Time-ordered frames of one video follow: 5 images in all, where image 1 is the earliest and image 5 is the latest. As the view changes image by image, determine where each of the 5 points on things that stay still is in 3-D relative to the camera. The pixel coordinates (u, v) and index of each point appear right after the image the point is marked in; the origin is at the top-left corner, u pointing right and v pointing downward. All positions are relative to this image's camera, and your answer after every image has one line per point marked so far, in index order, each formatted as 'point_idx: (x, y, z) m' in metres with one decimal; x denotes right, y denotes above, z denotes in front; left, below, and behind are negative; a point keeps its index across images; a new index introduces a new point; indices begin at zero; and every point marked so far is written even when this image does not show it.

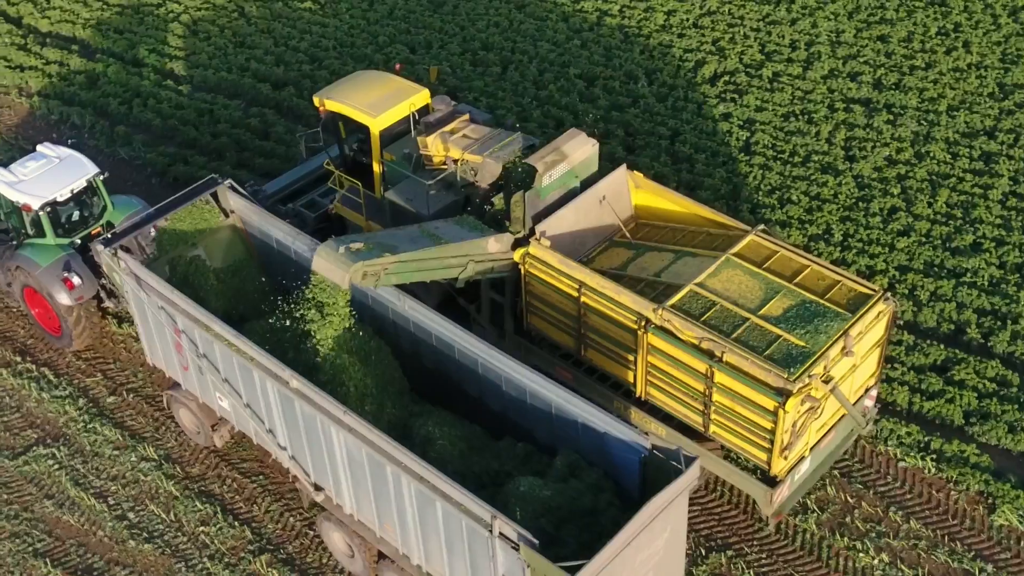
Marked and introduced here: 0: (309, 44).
0: (-2.7, +3.3, +16.4) m
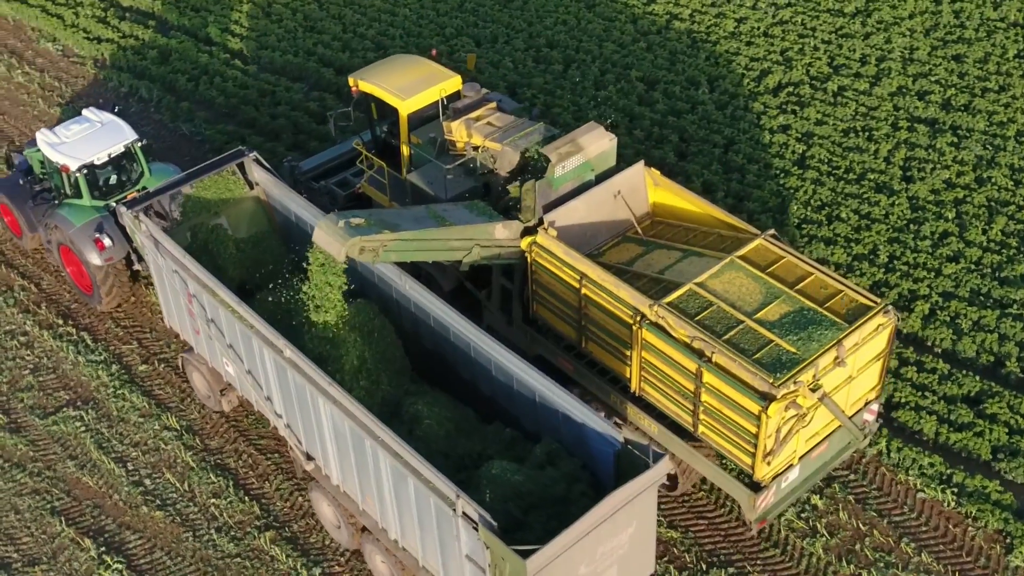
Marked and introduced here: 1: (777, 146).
0: (-1.8, +3.5, +16.4) m
1: (+2.8, +1.5, +13.1) m
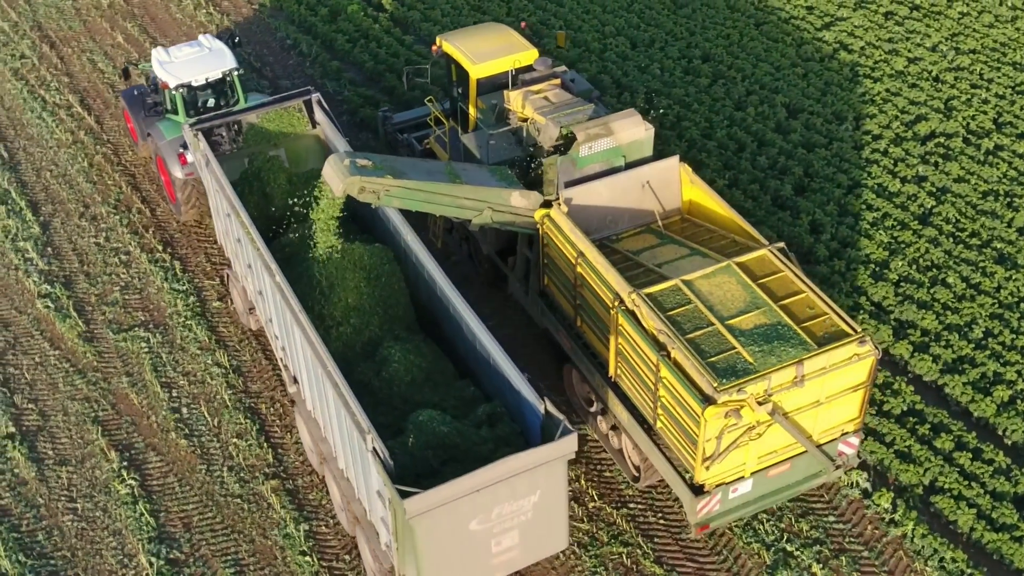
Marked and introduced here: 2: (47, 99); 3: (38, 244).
0: (+0.3, +3.5, +16.2) m
1: (+3.8, +0.9, +12.1) m
2: (-6.0, +2.4, +15.8) m
3: (-4.8, +0.4, +12.5) m
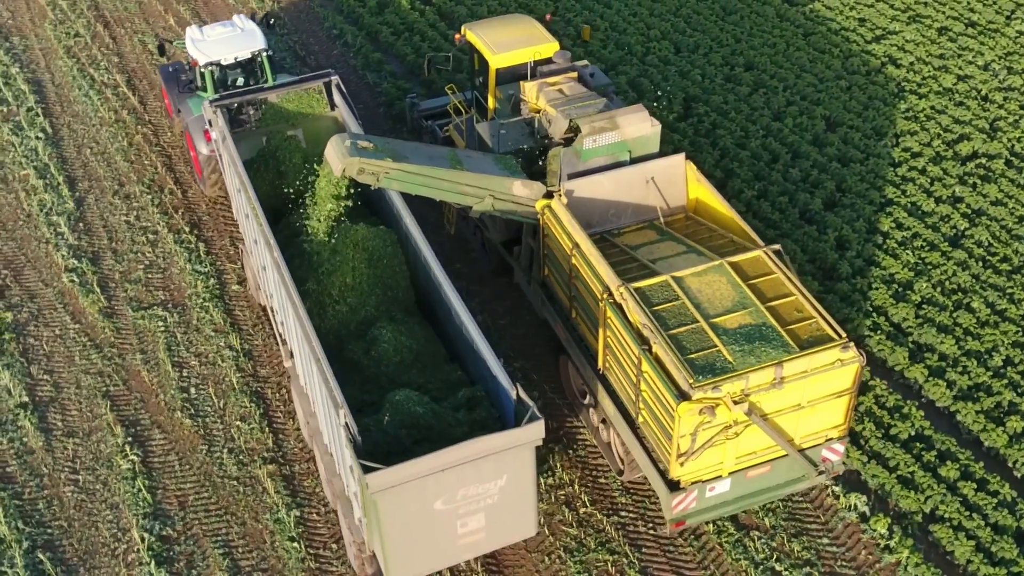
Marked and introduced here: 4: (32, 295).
0: (+0.9, +3.5, +16.2) m
1: (+4.1, +0.7, +11.8) m
2: (-5.4, +2.7, +16.1) m
3: (-4.6, +0.7, +12.7) m
4: (-4.4, -0.1, +11.4) m
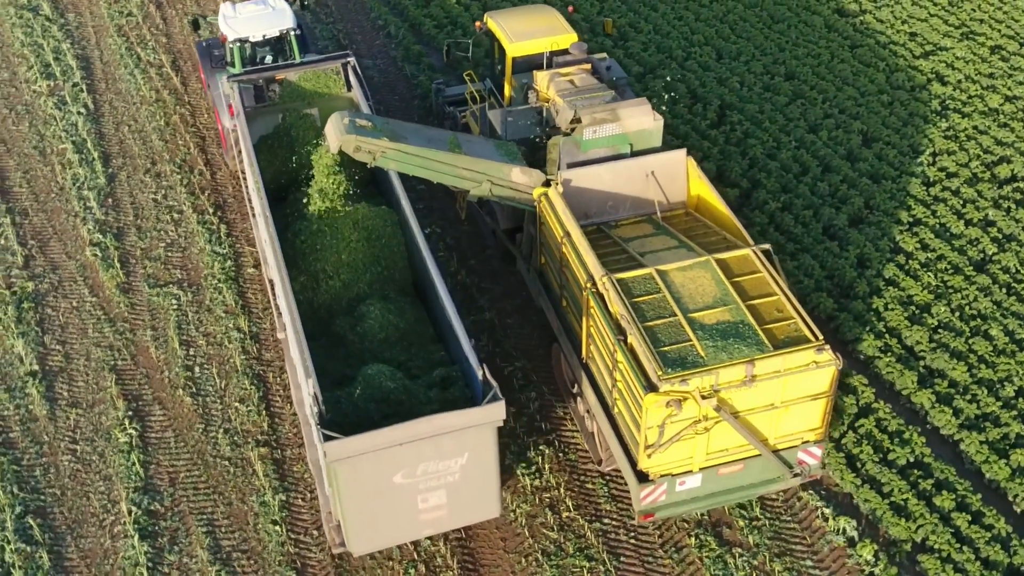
0: (+1.5, +3.5, +16.1) m
1: (+4.3, +0.5, +11.6) m
2: (-4.9, +3.1, +16.3) m
3: (-4.3, +1.0, +12.9) m
4: (-4.3, +0.2, +11.6) m
